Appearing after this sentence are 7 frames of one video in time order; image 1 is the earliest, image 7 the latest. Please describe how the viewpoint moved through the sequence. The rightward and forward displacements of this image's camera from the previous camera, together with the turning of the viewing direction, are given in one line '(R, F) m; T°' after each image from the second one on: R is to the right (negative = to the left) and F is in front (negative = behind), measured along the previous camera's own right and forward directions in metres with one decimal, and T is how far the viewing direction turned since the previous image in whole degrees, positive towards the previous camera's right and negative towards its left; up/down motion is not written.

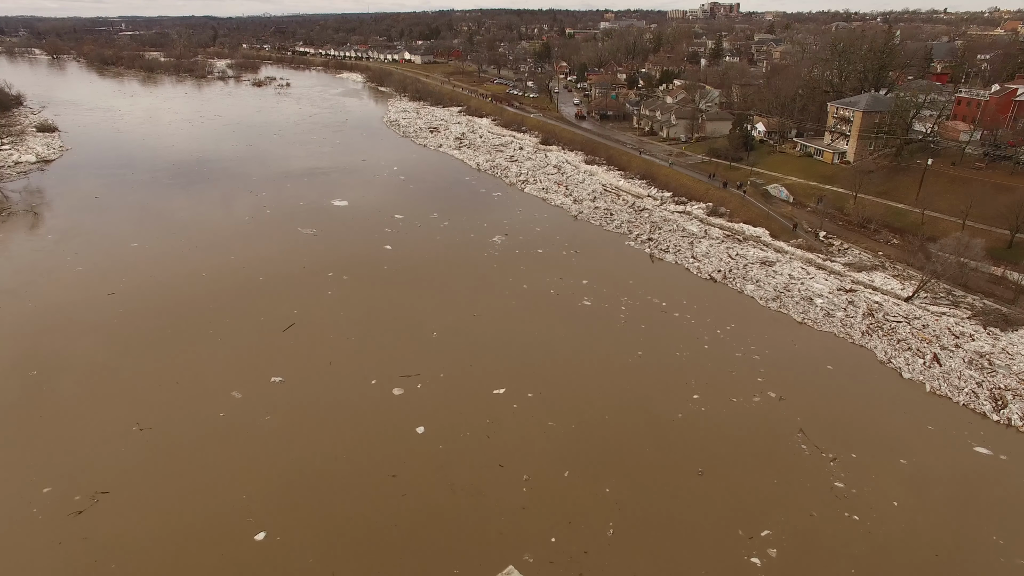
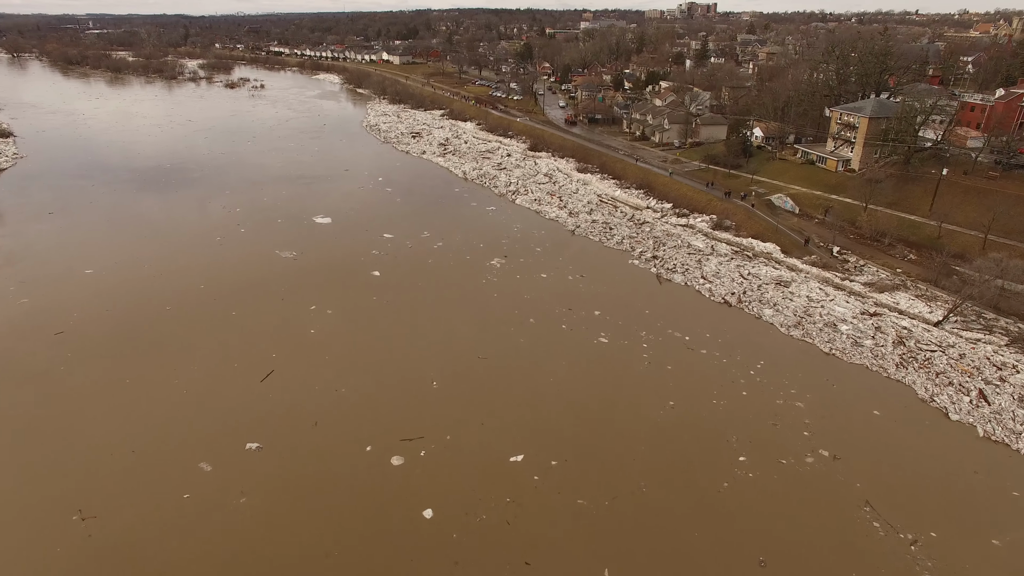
(-0.6, +1.6) m; +2°
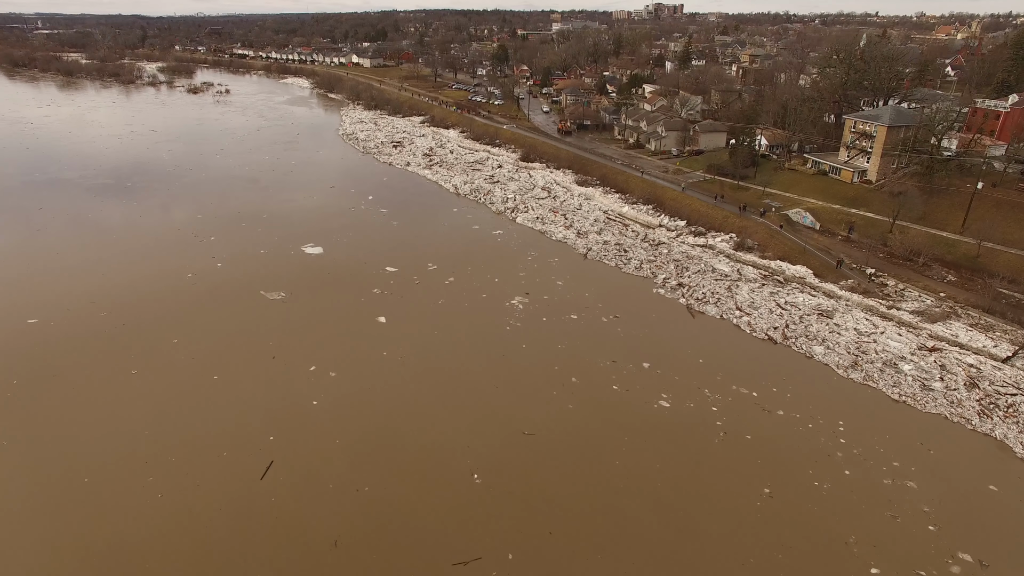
(-1.3, +2.1) m; +3°
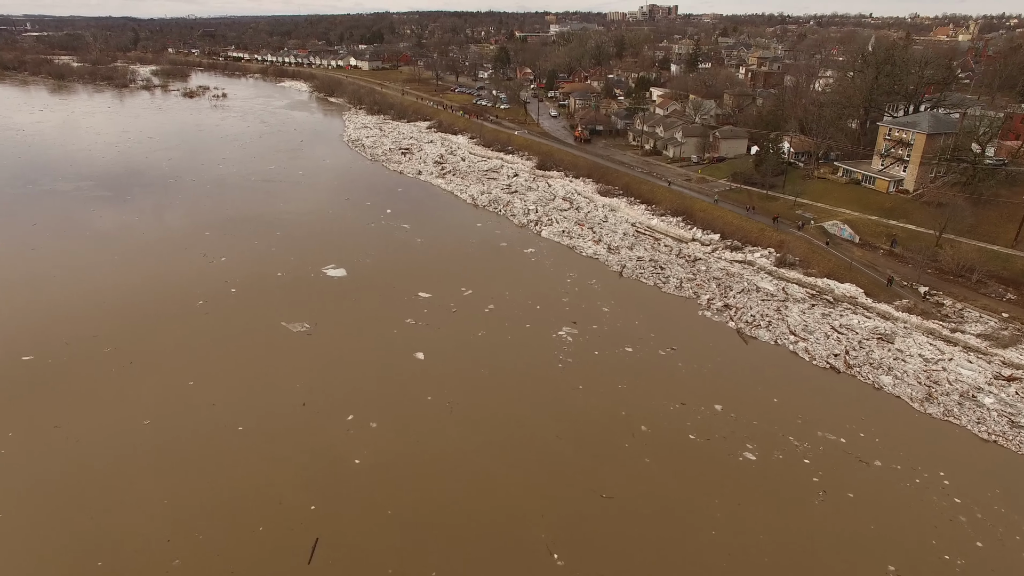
(-1.1, +1.3) m; +1°
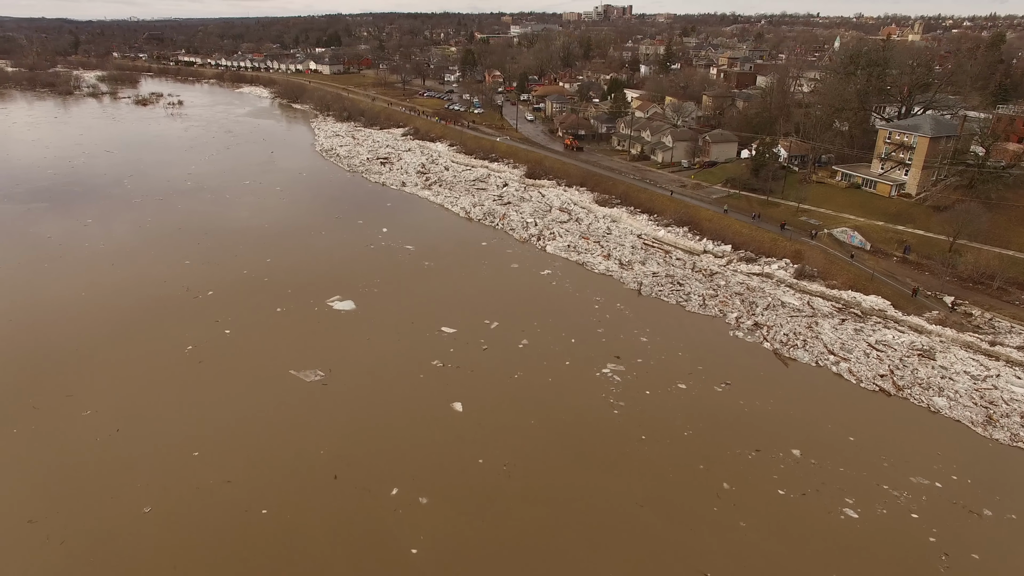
(-1.5, +1.4) m; +4°
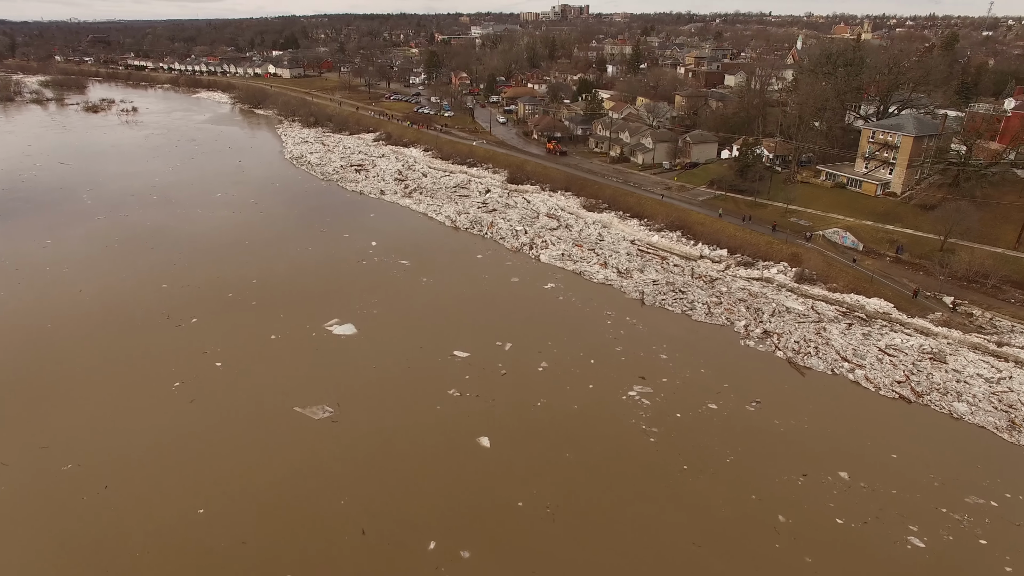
(-1.0, +0.8) m; +3°
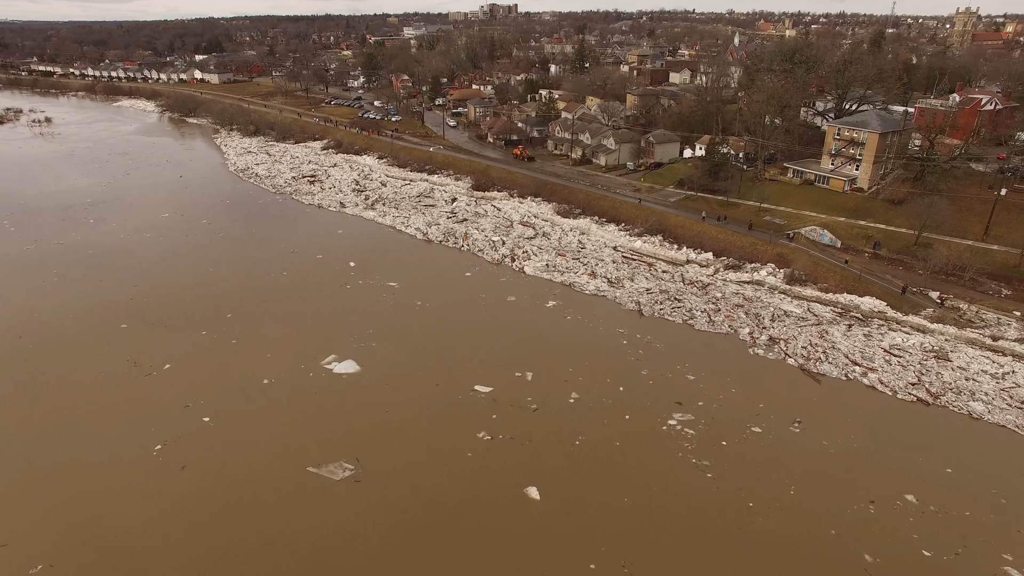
(-1.4, +1.1) m; +6°
